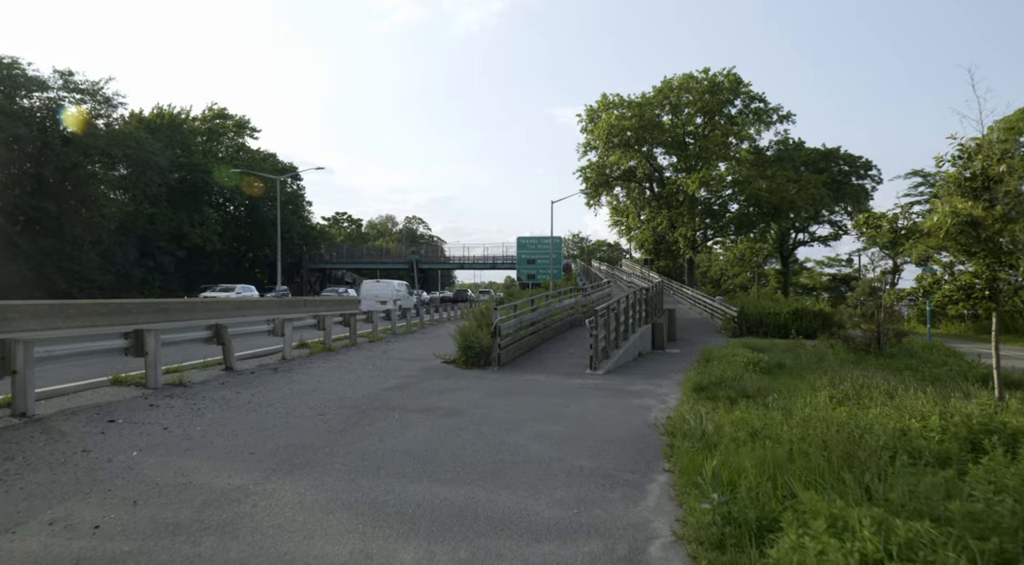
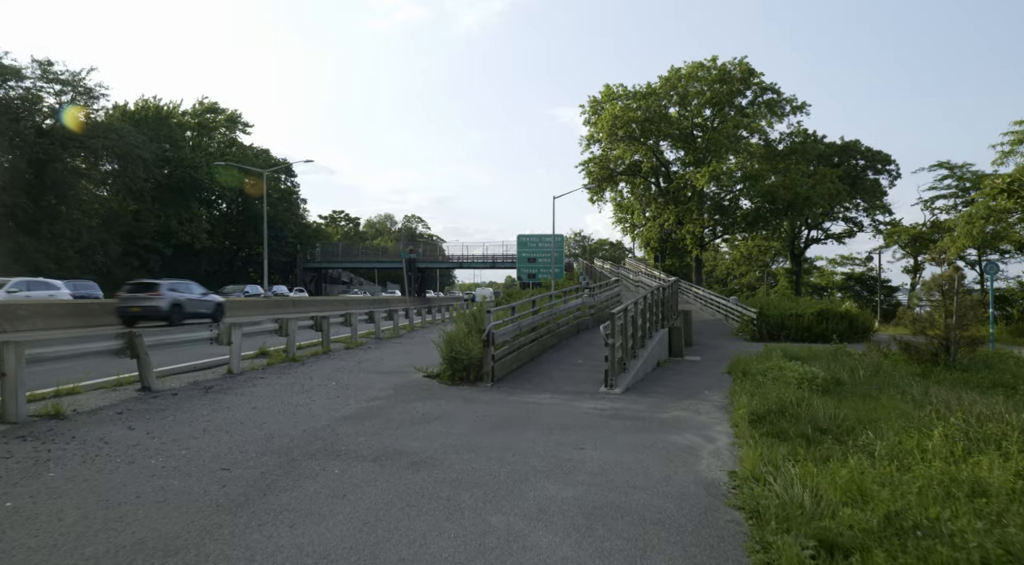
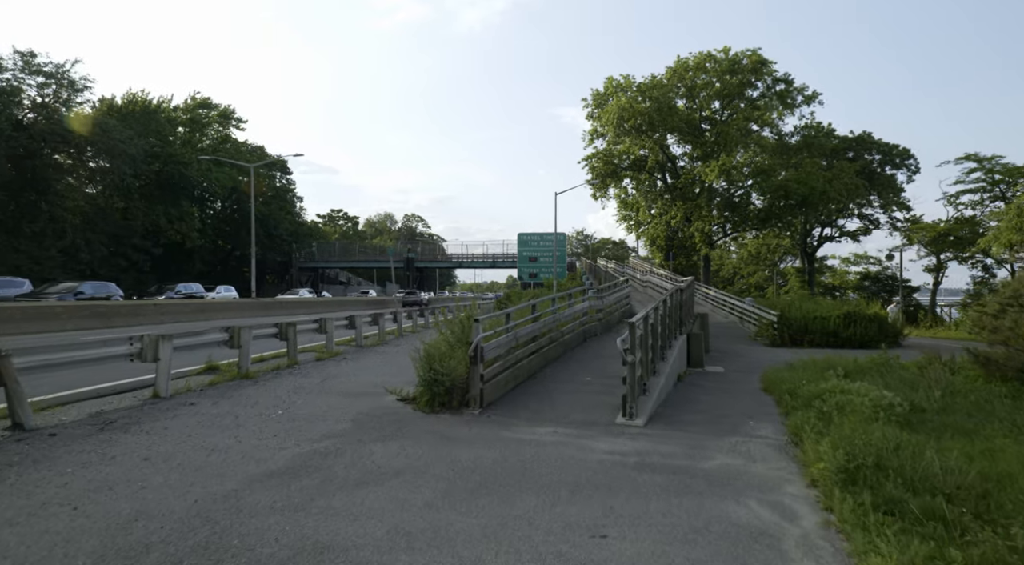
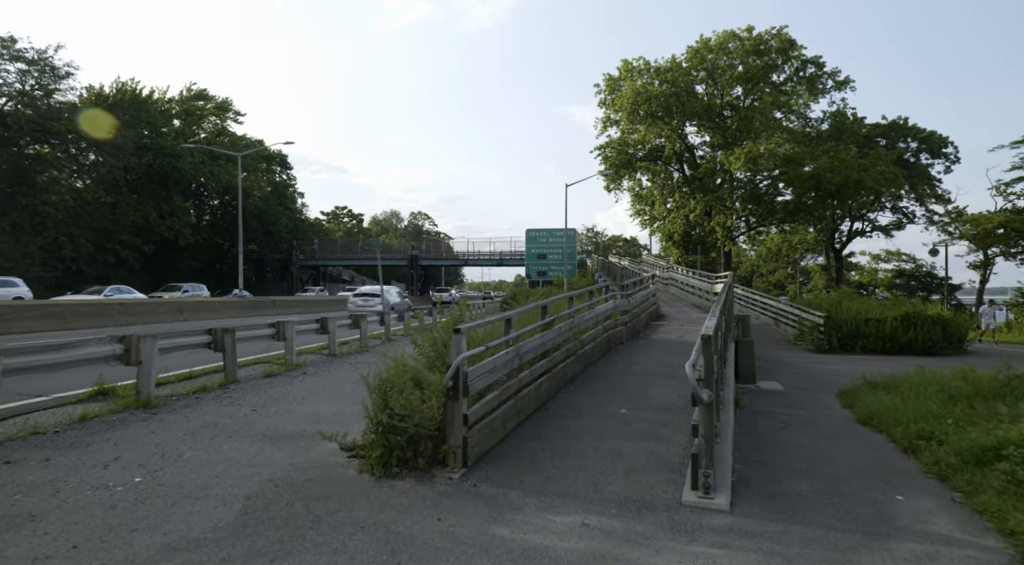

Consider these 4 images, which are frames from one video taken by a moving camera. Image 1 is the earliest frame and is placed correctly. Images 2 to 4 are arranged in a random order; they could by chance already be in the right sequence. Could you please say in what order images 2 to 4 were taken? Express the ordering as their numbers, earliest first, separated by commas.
2, 3, 4
